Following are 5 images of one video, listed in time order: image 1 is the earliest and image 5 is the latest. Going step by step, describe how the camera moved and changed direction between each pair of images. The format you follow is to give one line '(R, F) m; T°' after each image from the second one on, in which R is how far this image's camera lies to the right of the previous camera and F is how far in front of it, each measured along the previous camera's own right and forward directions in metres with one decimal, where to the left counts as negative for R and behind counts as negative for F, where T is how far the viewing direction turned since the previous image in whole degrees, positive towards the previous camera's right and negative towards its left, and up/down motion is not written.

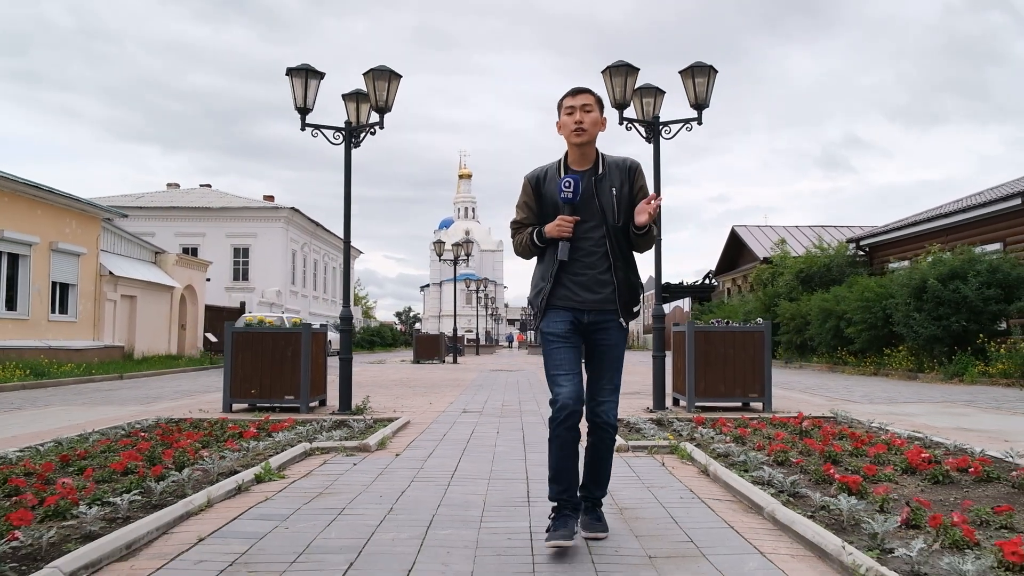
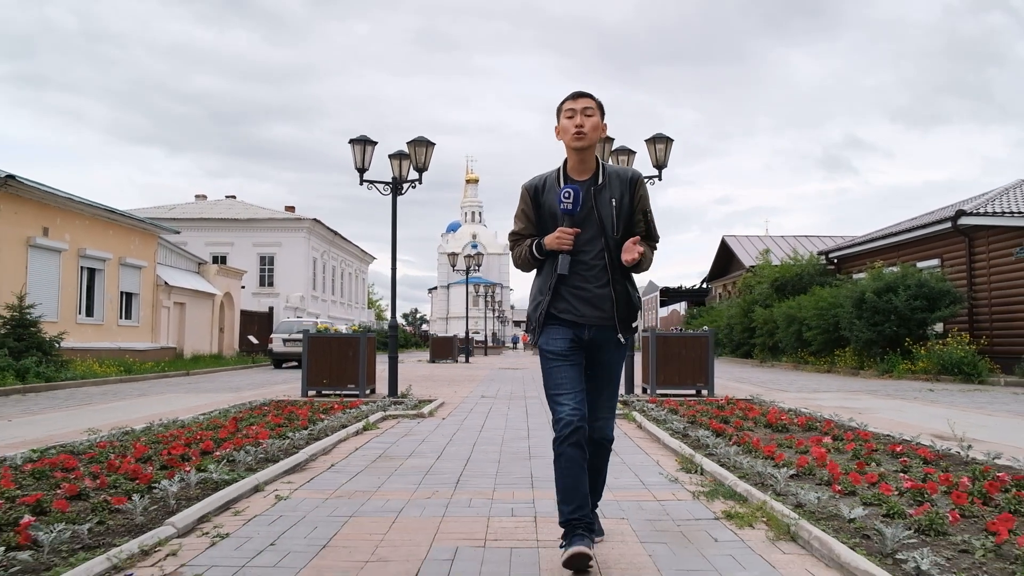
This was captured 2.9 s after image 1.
(0.0, -3.3) m; 0°
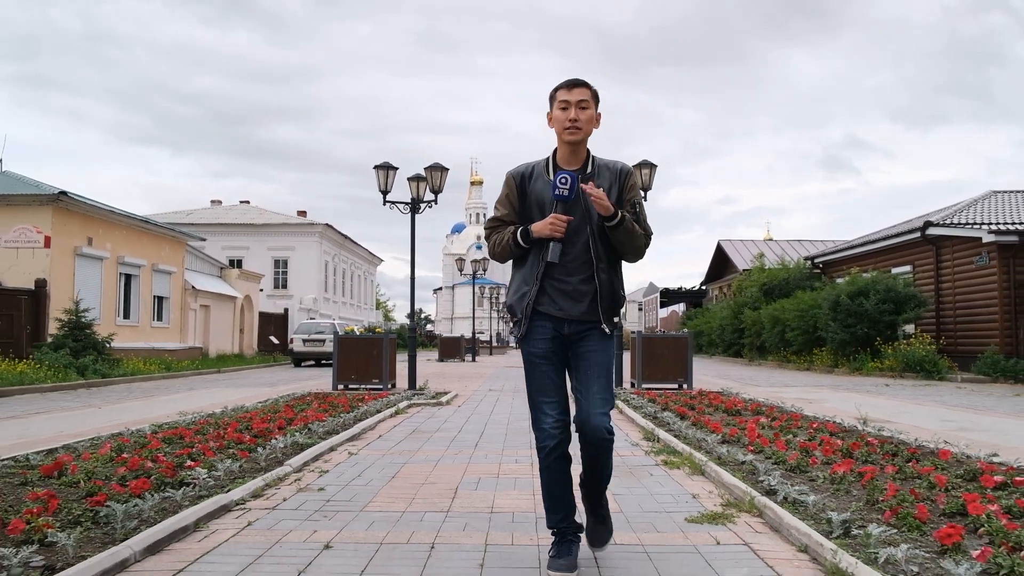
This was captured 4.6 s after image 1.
(0.0, -1.9) m; 0°
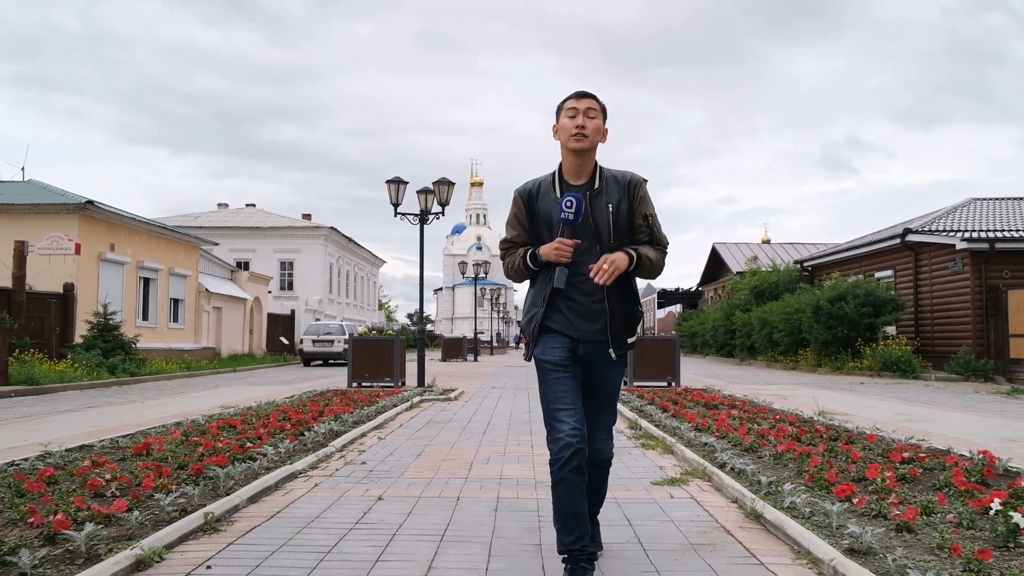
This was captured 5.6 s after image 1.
(0.0, -1.3) m; 0°
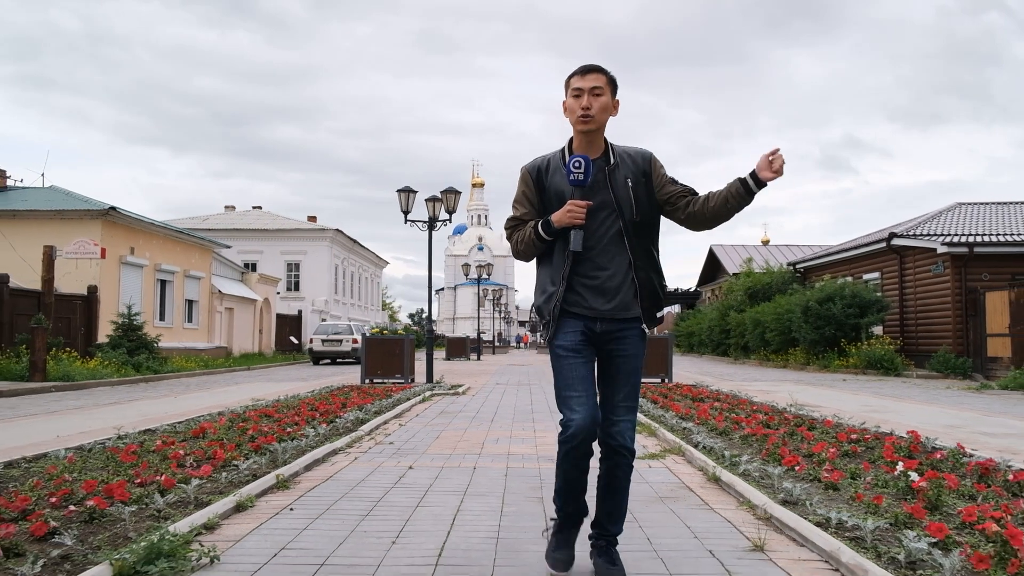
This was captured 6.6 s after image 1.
(0.0, -1.1) m; 0°
